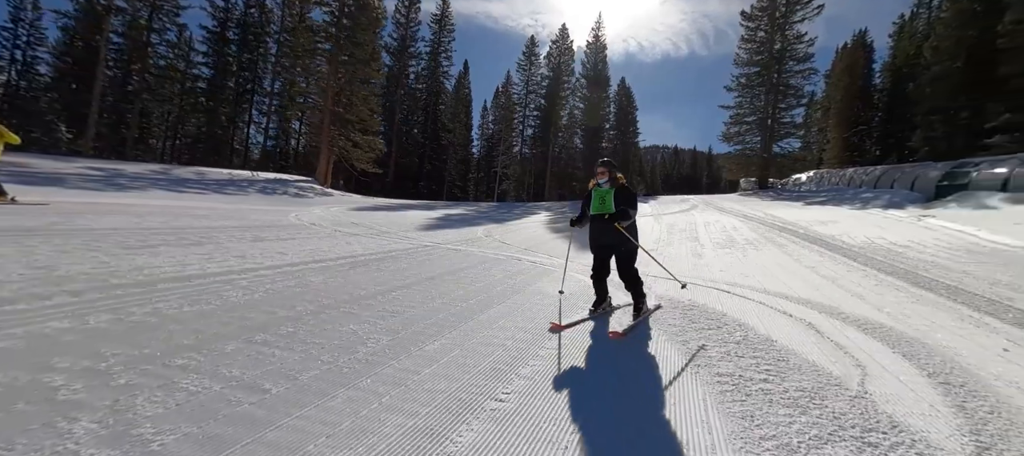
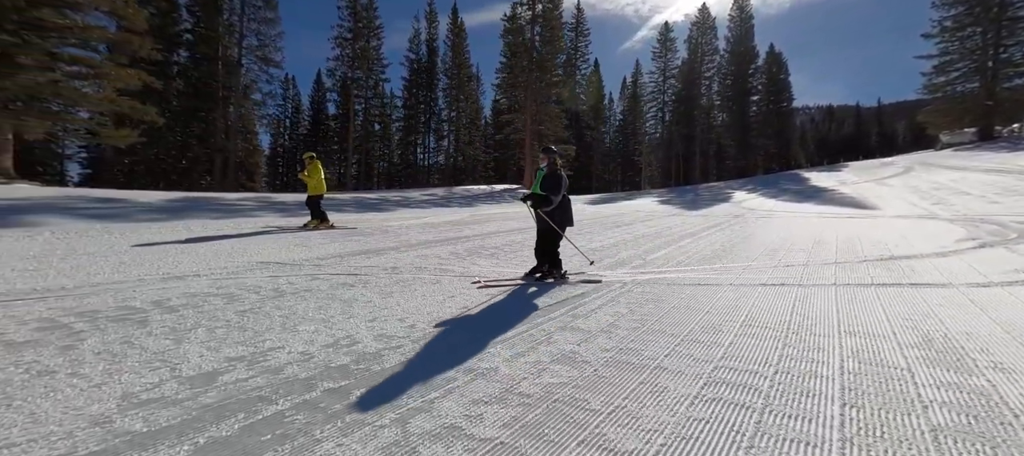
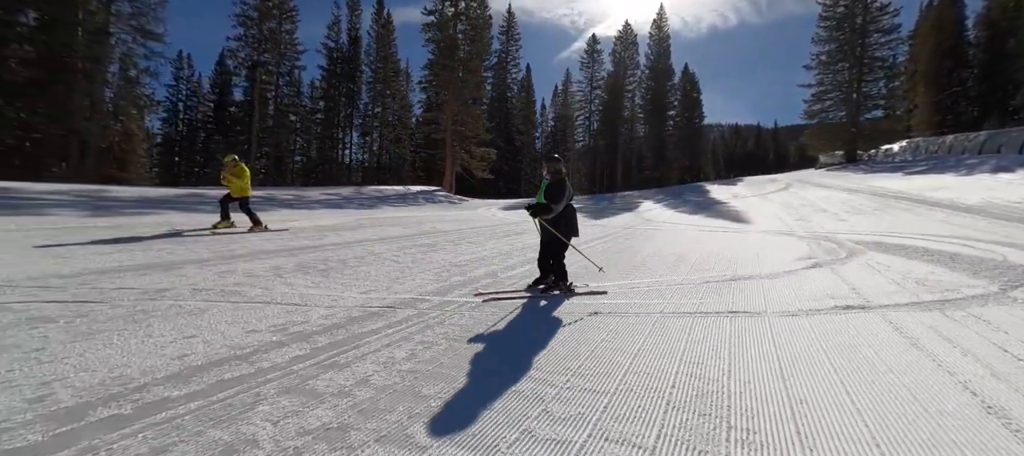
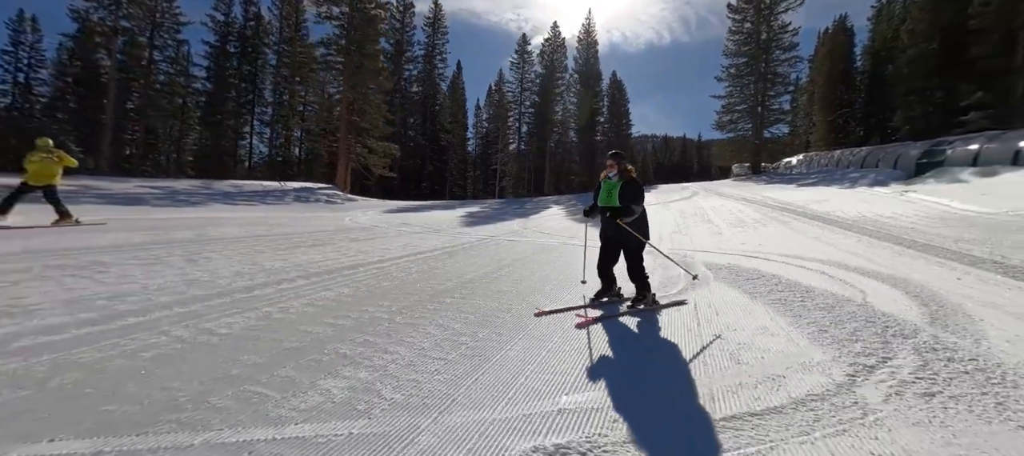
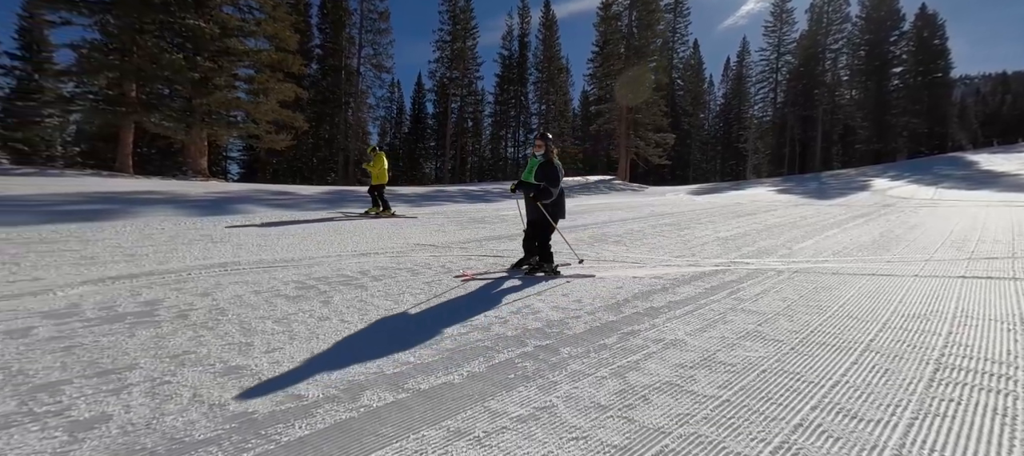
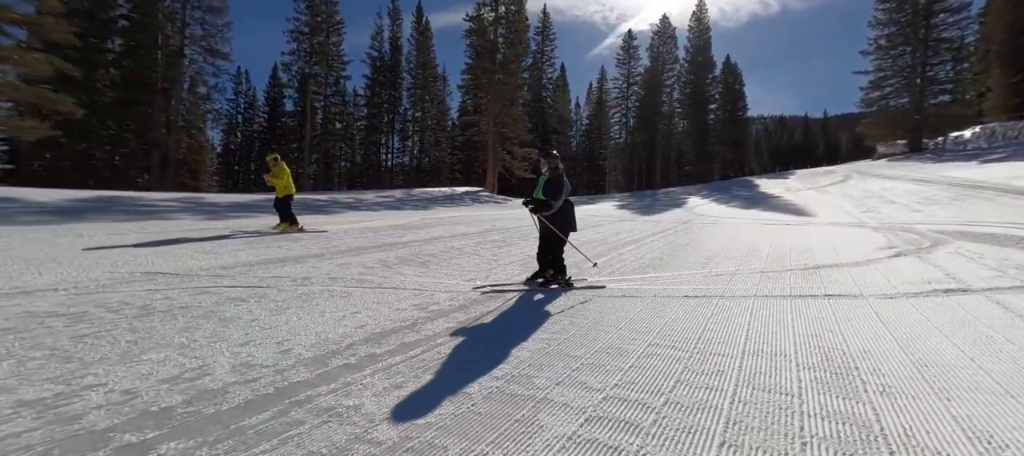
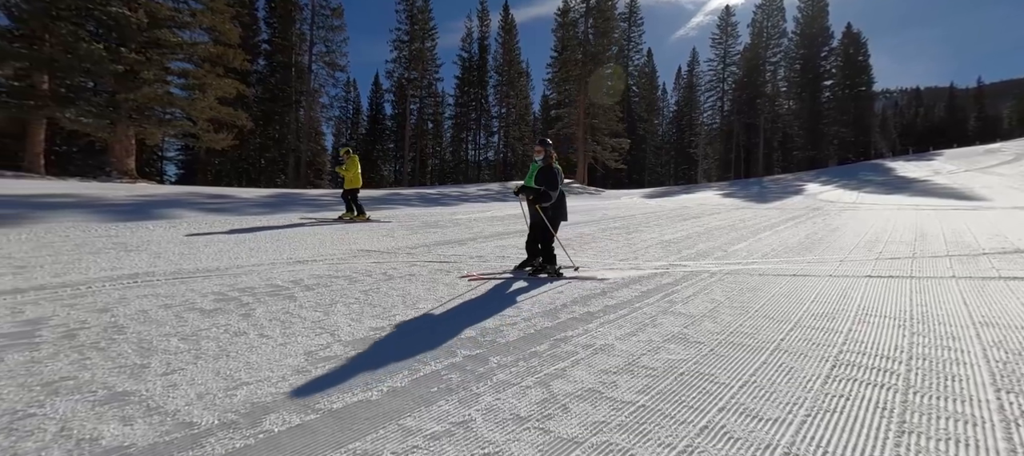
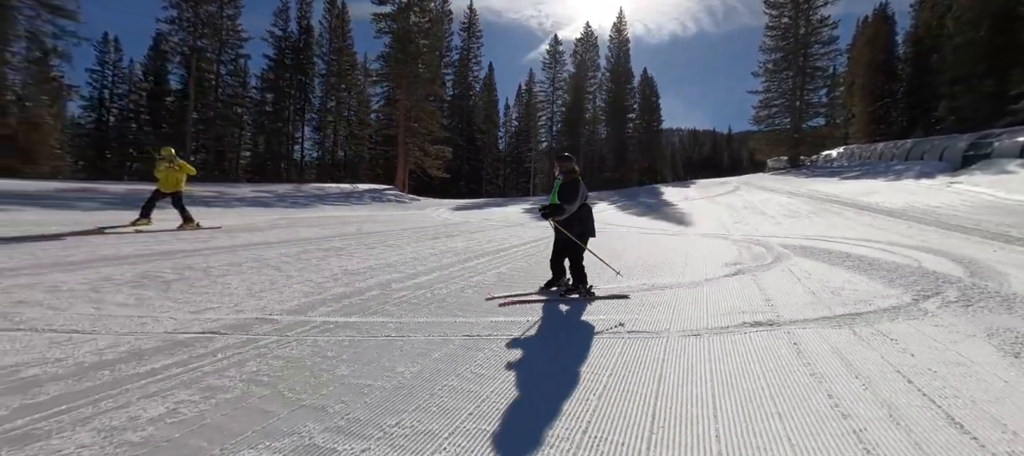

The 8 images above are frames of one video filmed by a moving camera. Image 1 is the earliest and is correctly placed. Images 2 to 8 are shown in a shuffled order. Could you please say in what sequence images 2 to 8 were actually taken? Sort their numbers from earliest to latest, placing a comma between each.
4, 8, 3, 6, 2, 7, 5
